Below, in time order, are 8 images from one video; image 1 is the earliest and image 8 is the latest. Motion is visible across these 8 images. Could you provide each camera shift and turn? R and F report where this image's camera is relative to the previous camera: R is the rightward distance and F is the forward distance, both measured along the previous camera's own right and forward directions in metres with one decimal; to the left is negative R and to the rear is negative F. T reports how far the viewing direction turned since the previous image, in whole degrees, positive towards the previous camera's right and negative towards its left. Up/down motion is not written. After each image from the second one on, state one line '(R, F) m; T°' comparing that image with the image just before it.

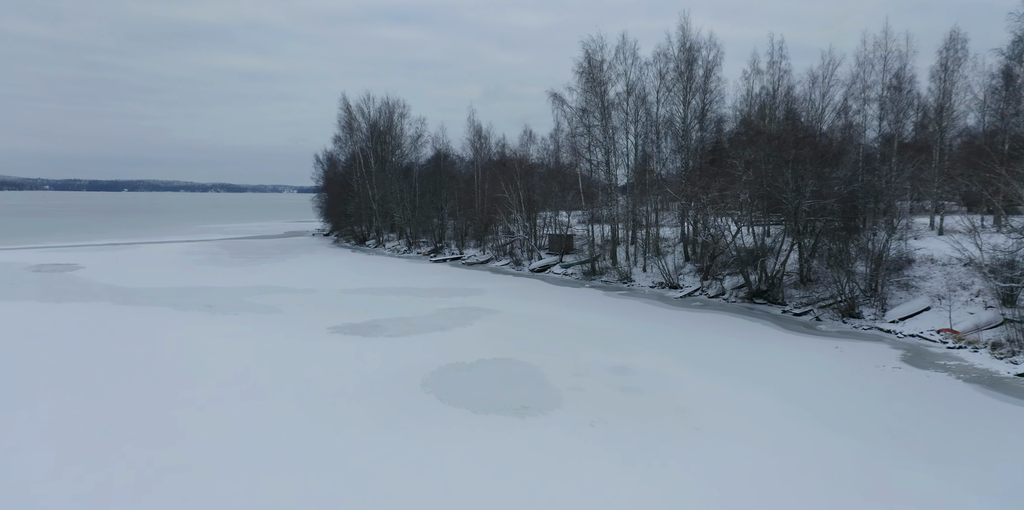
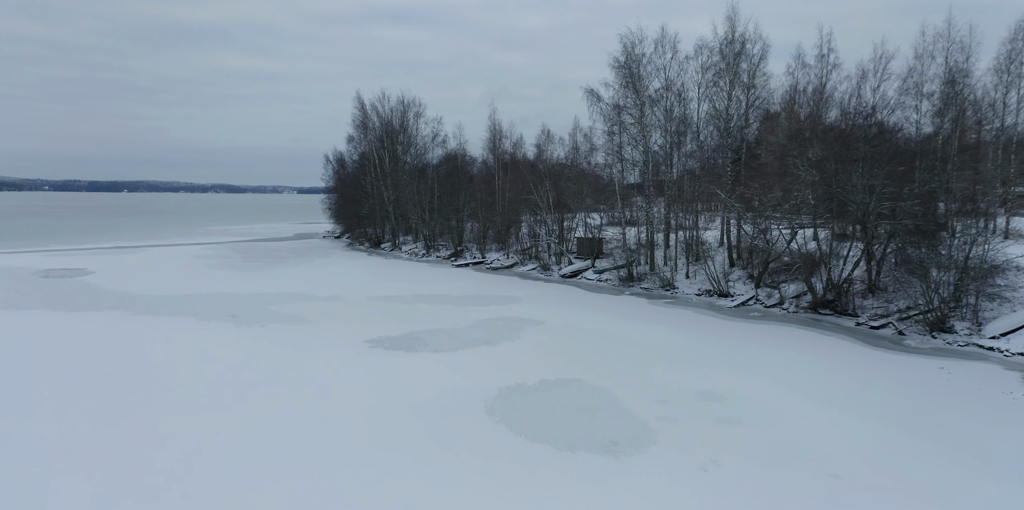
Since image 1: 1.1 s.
(-1.5, +1.5) m; 0°
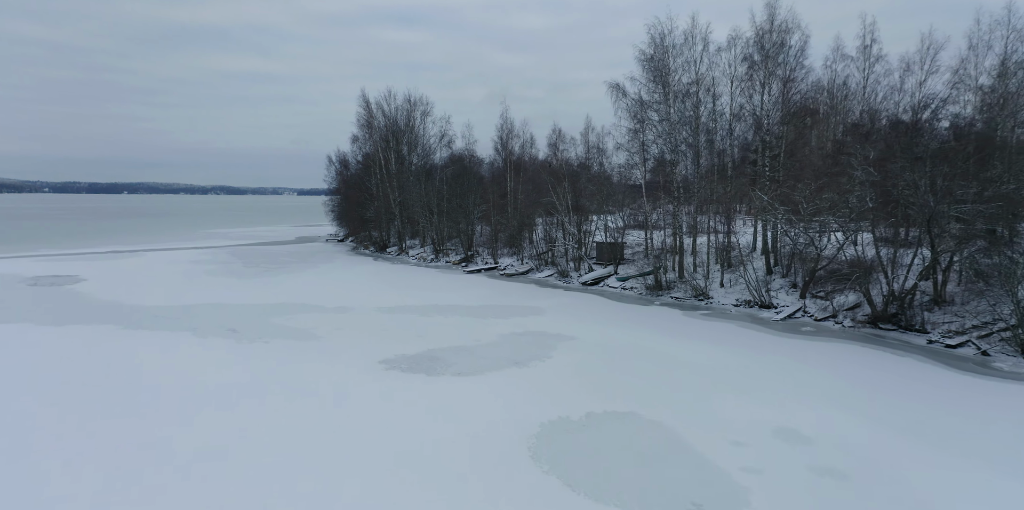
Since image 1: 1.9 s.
(-0.8, +1.8) m; 0°
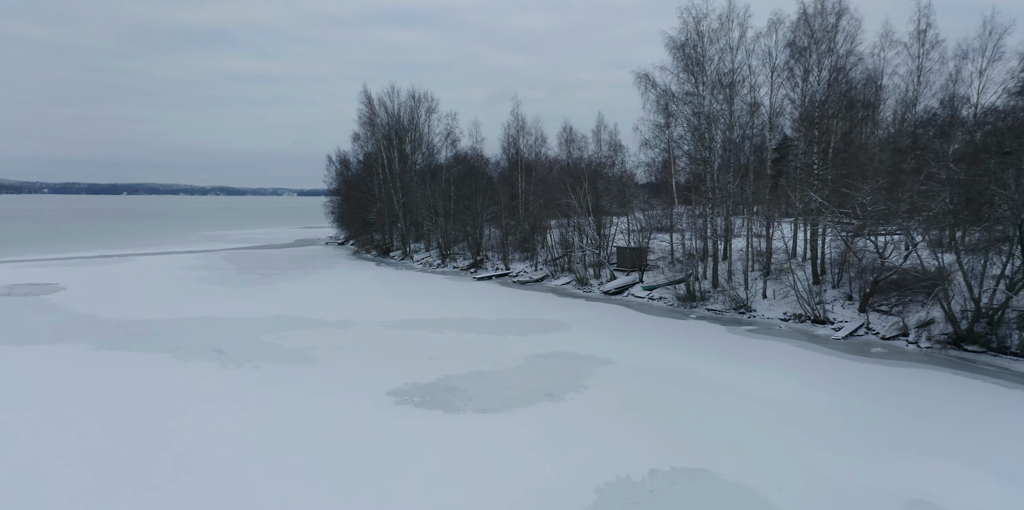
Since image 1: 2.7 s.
(-0.7, +2.3) m; 0°
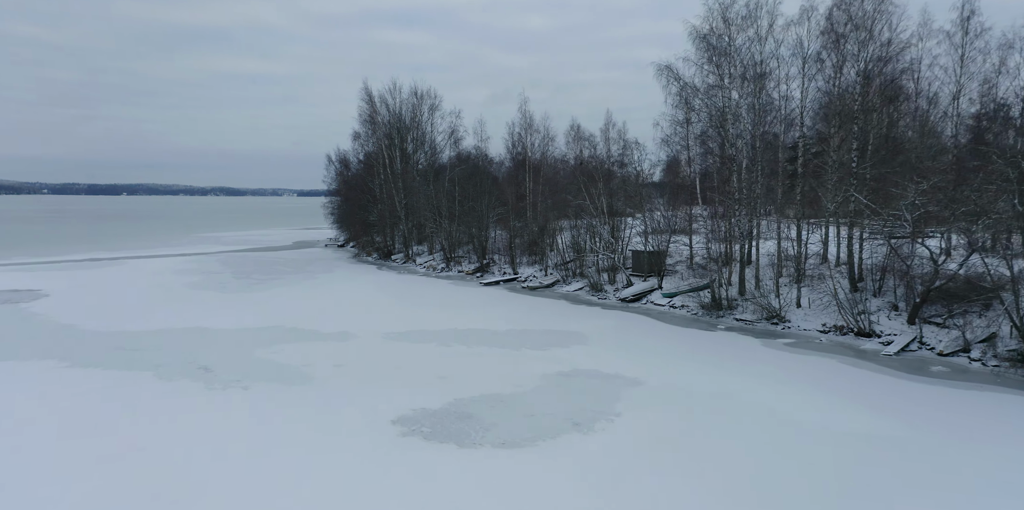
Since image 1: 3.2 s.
(-0.4, +1.6) m; 0°
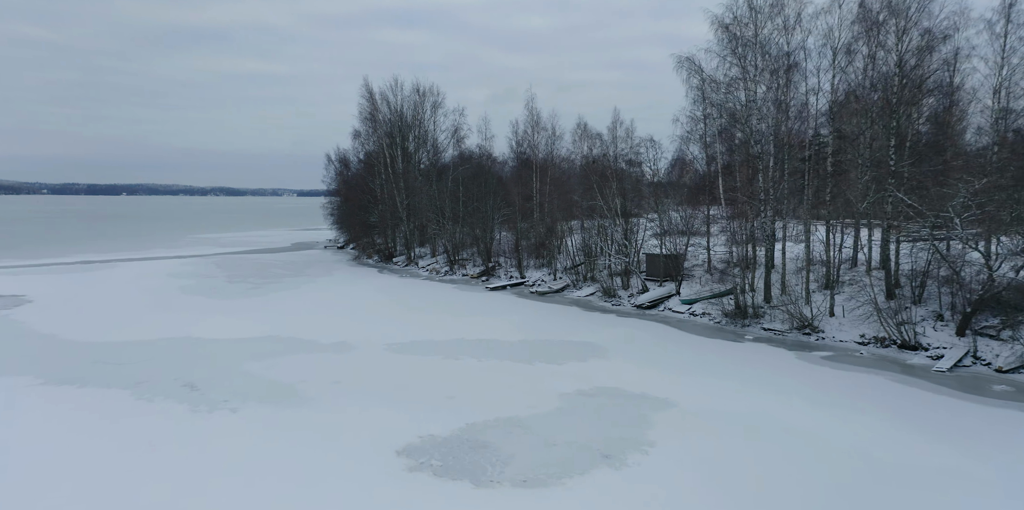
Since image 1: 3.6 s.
(-0.4, +1.4) m; 0°
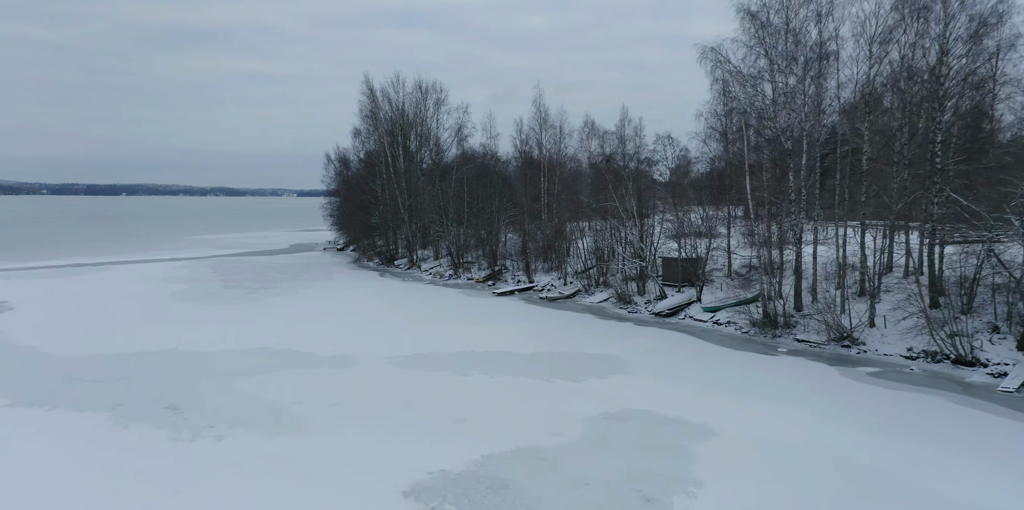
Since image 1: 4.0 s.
(-0.4, +1.4) m; 0°
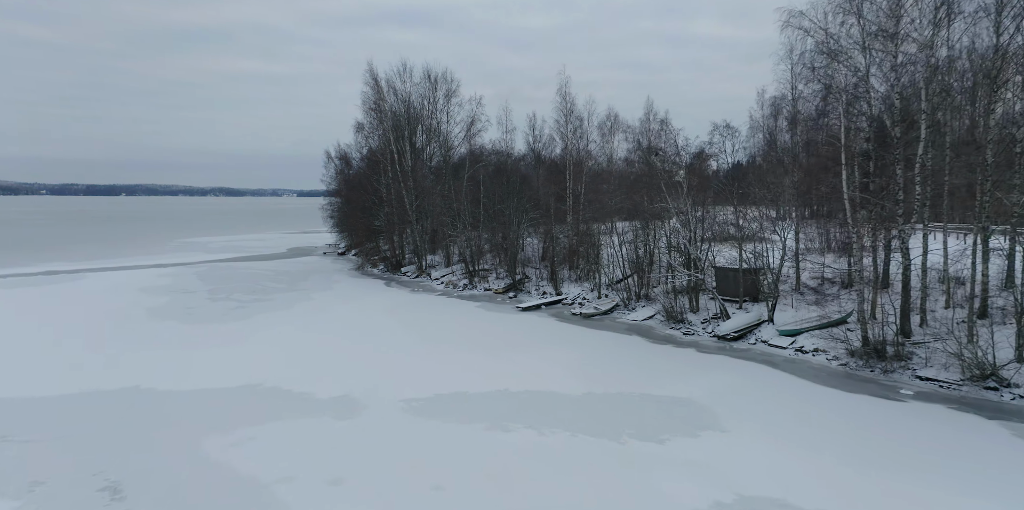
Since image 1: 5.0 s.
(-1.1, +3.6) m; 0°
